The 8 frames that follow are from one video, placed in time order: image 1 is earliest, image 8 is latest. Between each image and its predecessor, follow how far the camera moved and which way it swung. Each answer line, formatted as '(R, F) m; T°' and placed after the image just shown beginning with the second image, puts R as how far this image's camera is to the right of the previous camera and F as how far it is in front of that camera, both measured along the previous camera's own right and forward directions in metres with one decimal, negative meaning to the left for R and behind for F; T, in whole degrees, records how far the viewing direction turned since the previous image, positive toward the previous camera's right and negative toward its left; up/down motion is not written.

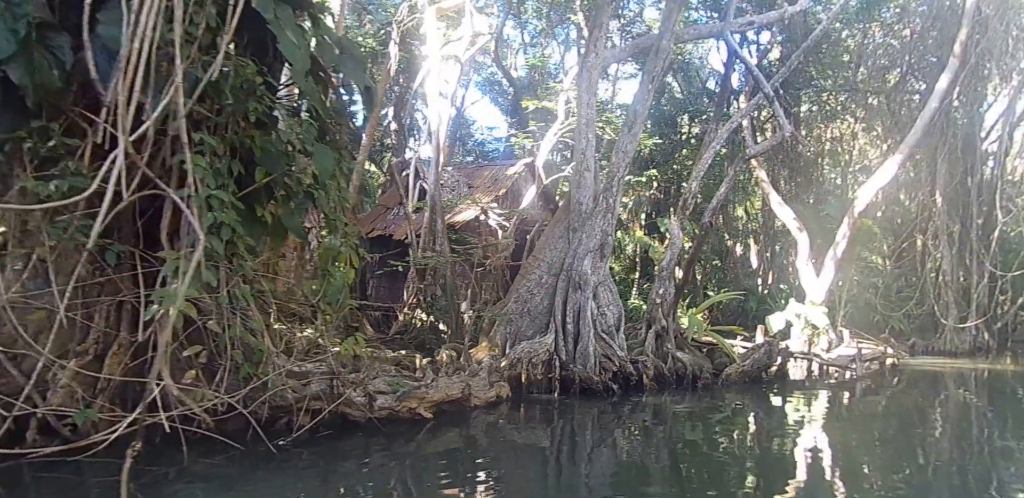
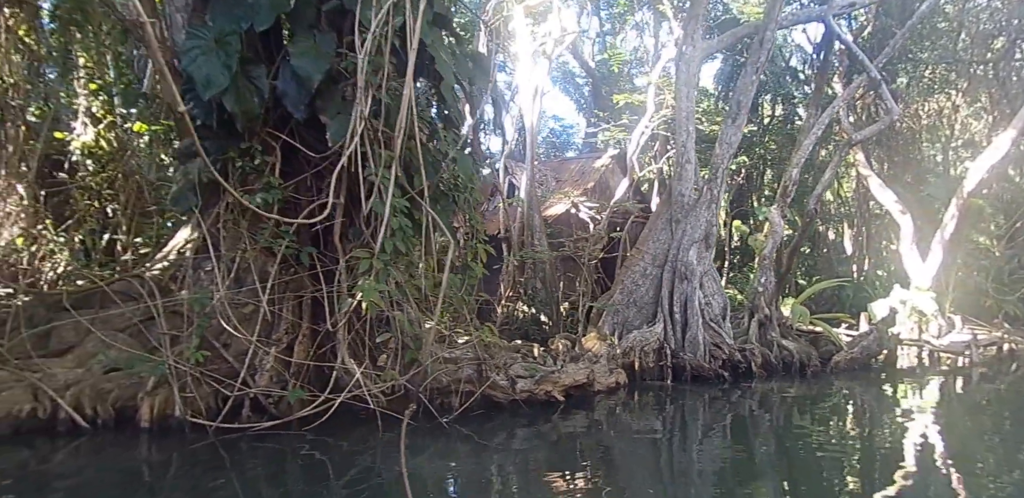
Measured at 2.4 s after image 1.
(-0.3, -0.3) m; -6°
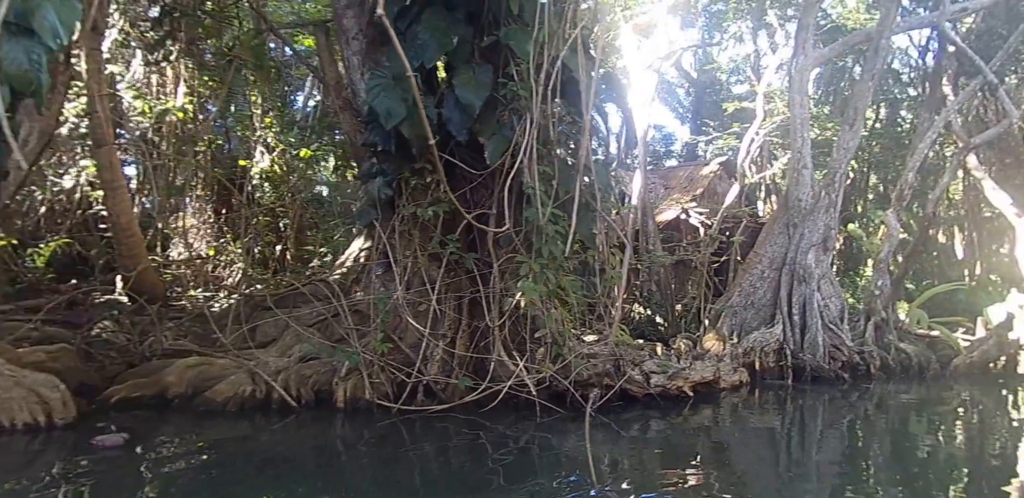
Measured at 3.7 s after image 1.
(-0.4, -0.5) m; -7°
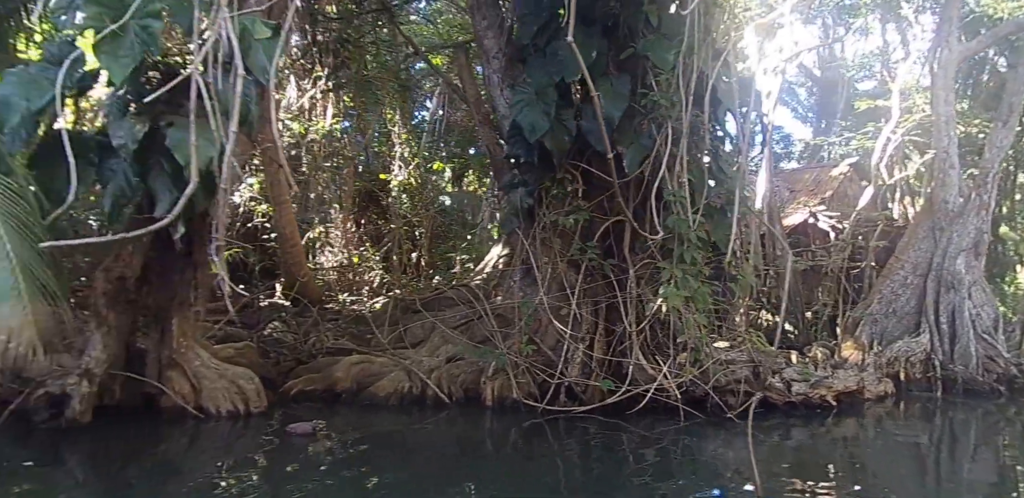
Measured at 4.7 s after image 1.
(-0.2, -0.2) m; -9°
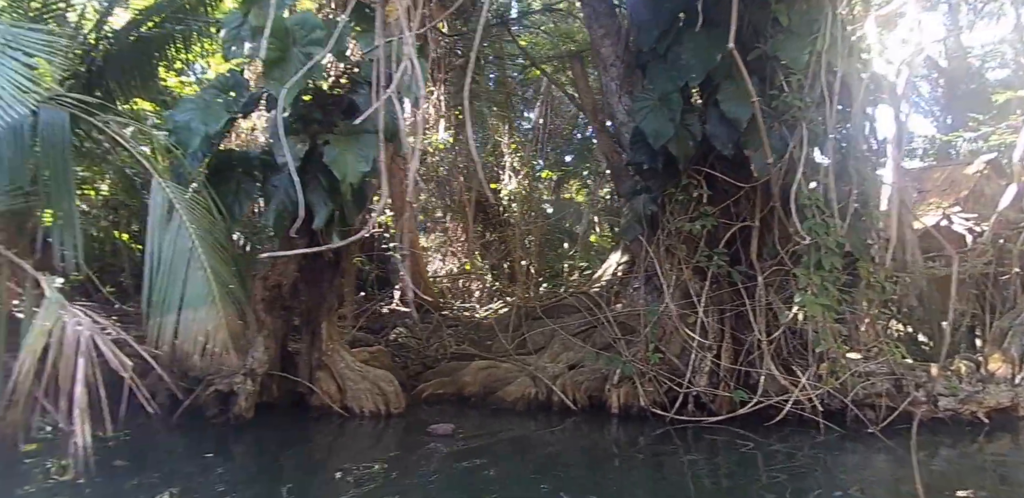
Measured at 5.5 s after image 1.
(-0.2, -0.1) m; -8°
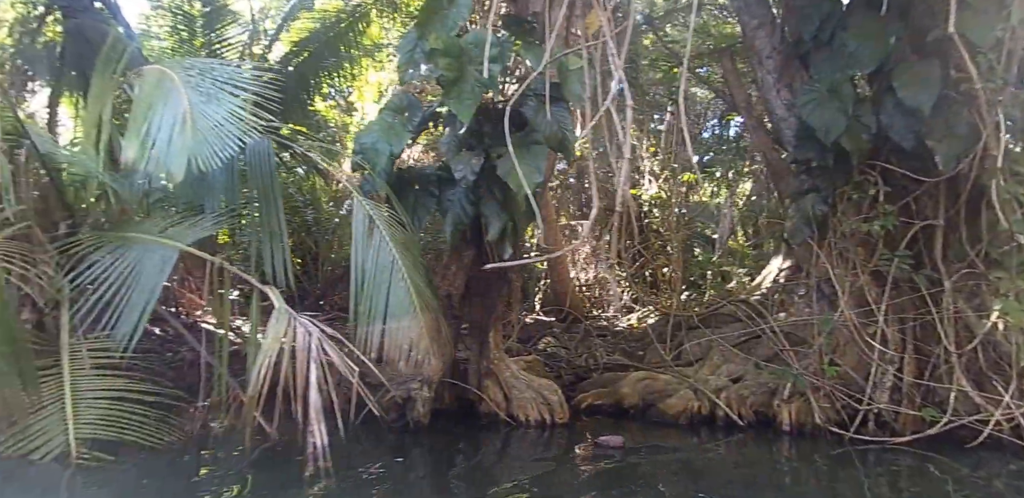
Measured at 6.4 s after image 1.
(-0.2, 0.0) m; -10°
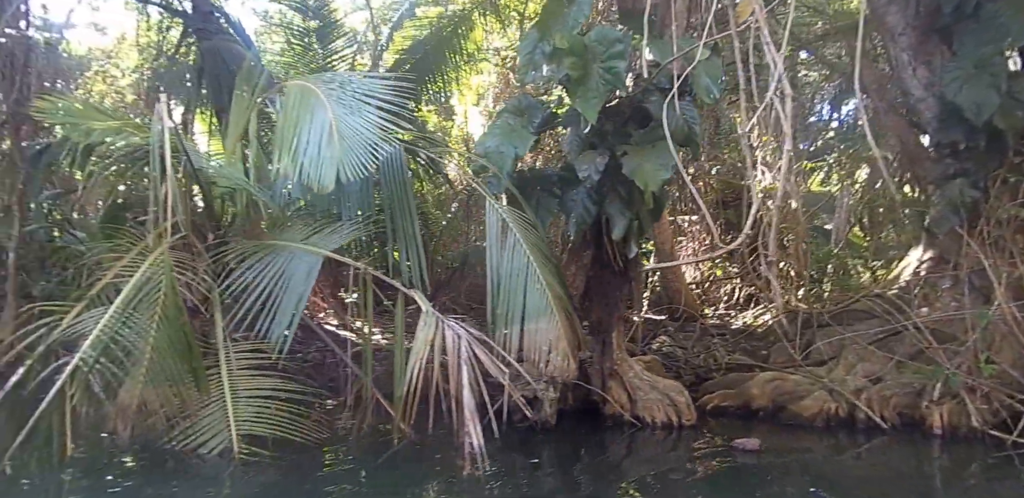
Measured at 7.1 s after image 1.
(-0.1, 0.0) m; -8°
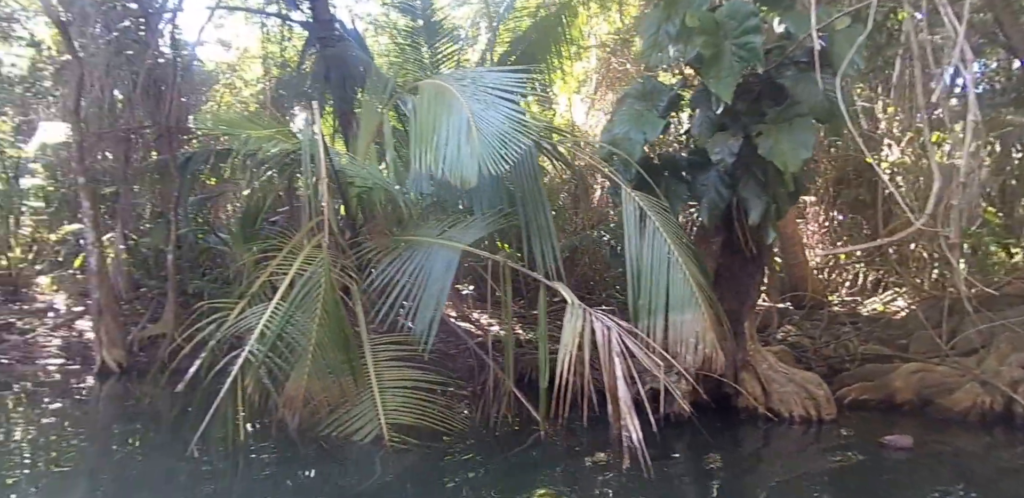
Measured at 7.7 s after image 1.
(-0.1, 0.0) m; -8°
